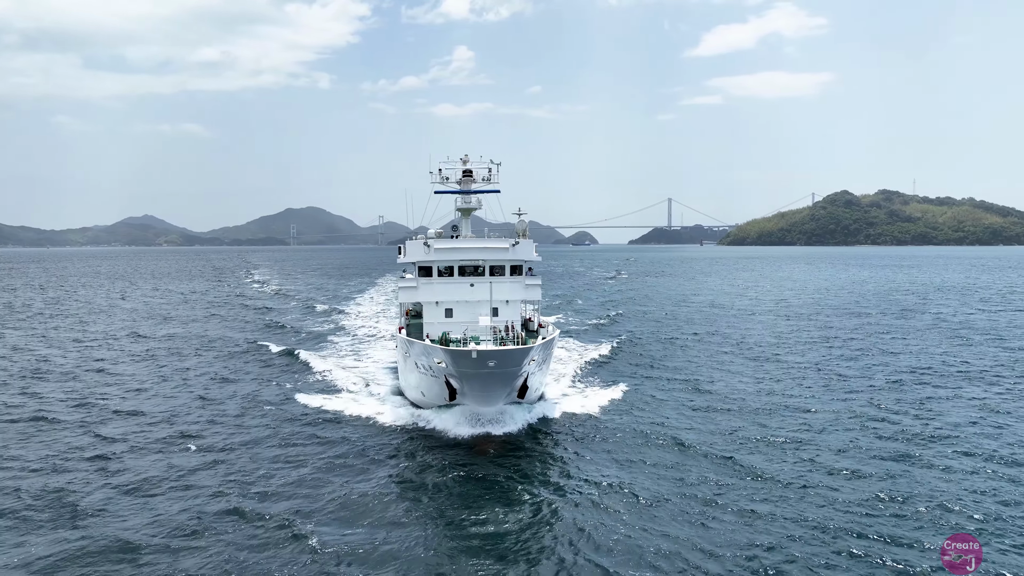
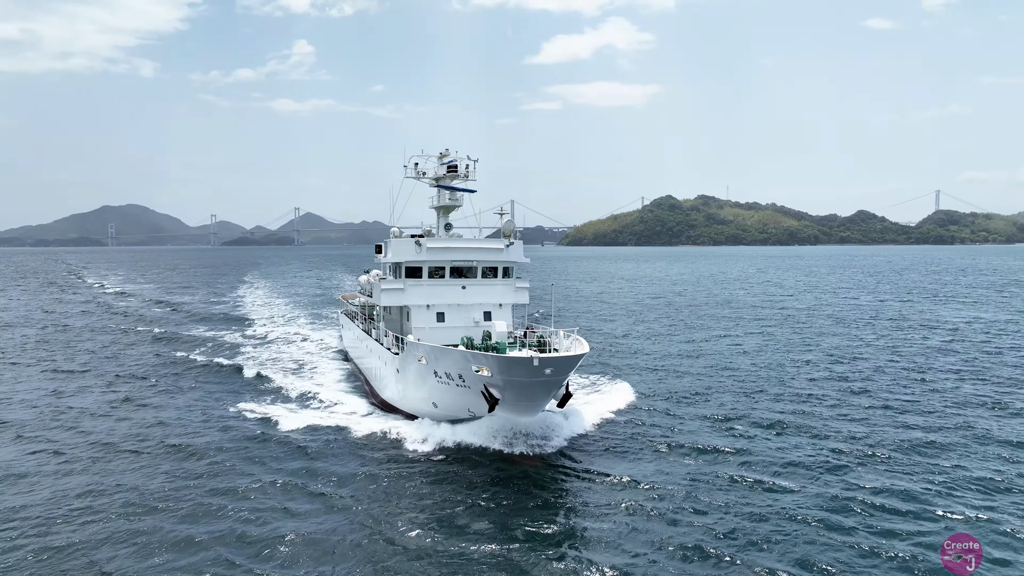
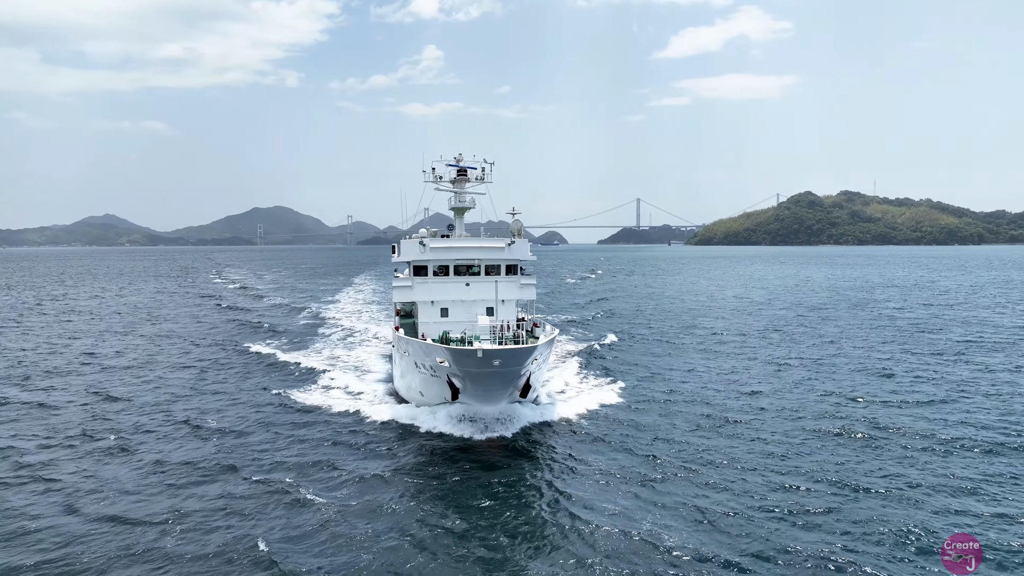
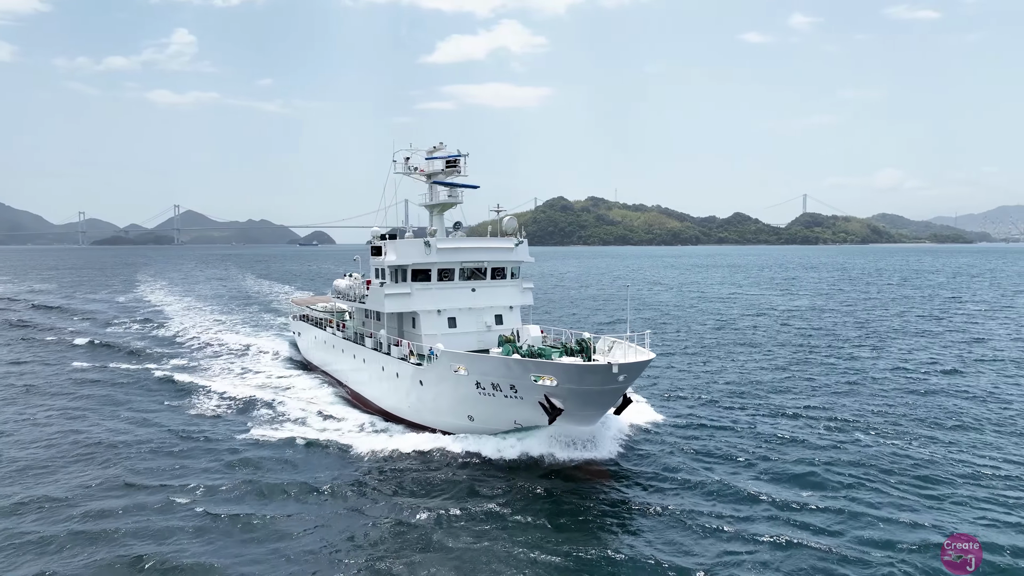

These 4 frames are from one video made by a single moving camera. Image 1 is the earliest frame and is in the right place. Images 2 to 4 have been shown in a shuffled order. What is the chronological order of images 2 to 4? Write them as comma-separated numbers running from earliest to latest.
3, 2, 4
